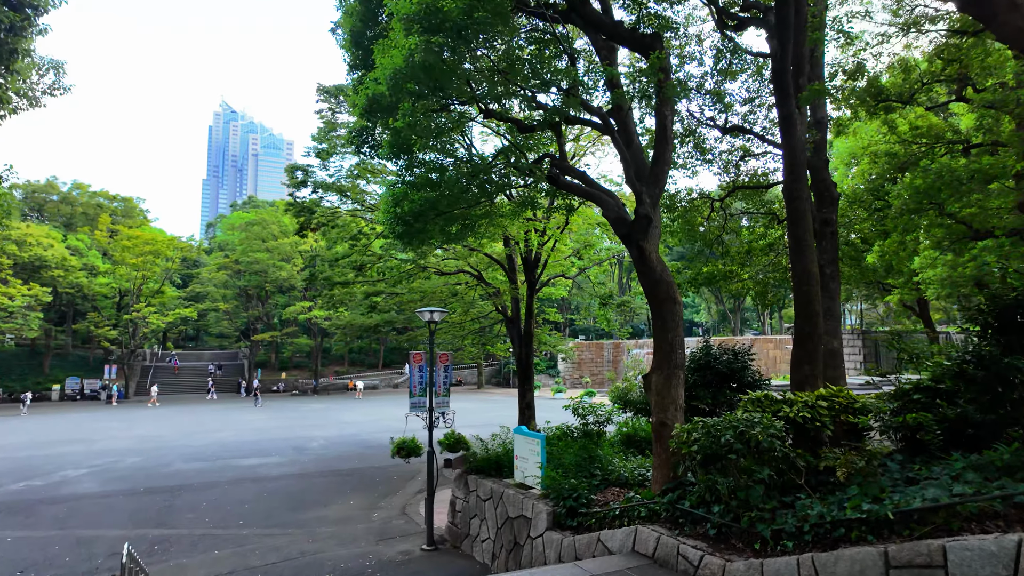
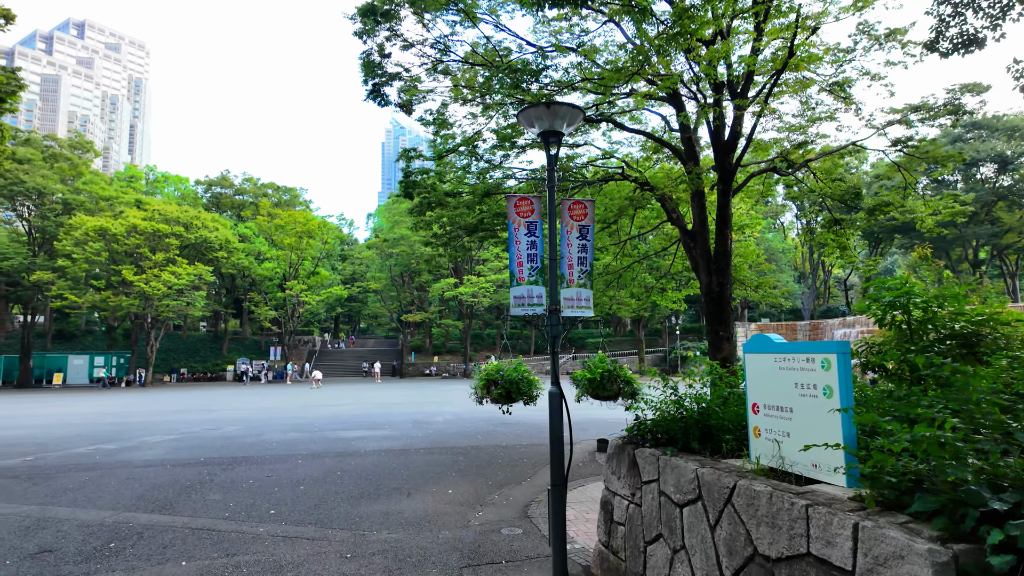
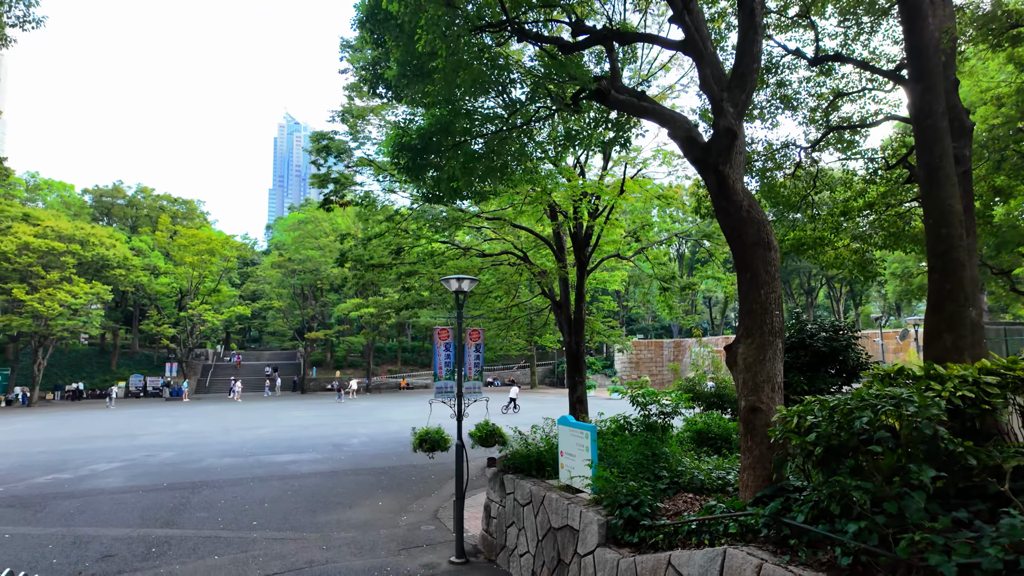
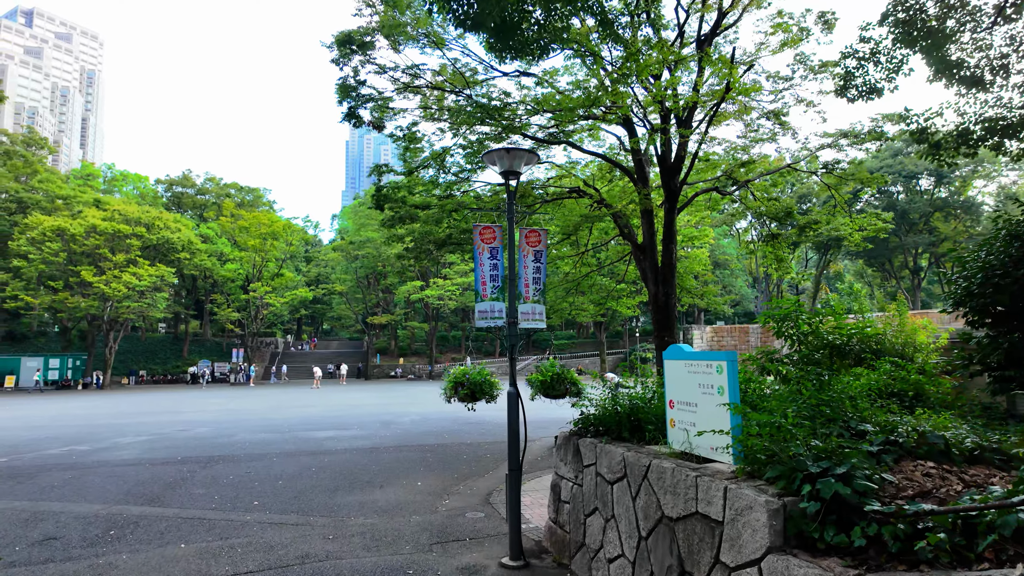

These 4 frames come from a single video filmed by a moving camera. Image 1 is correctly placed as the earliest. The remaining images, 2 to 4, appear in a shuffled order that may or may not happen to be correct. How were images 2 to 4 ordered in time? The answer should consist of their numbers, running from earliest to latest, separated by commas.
3, 4, 2
